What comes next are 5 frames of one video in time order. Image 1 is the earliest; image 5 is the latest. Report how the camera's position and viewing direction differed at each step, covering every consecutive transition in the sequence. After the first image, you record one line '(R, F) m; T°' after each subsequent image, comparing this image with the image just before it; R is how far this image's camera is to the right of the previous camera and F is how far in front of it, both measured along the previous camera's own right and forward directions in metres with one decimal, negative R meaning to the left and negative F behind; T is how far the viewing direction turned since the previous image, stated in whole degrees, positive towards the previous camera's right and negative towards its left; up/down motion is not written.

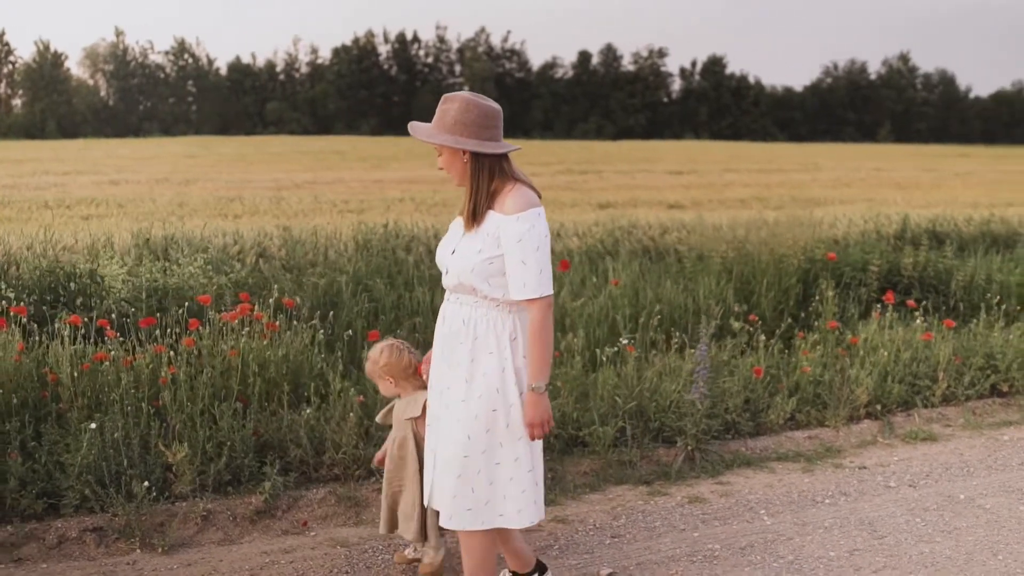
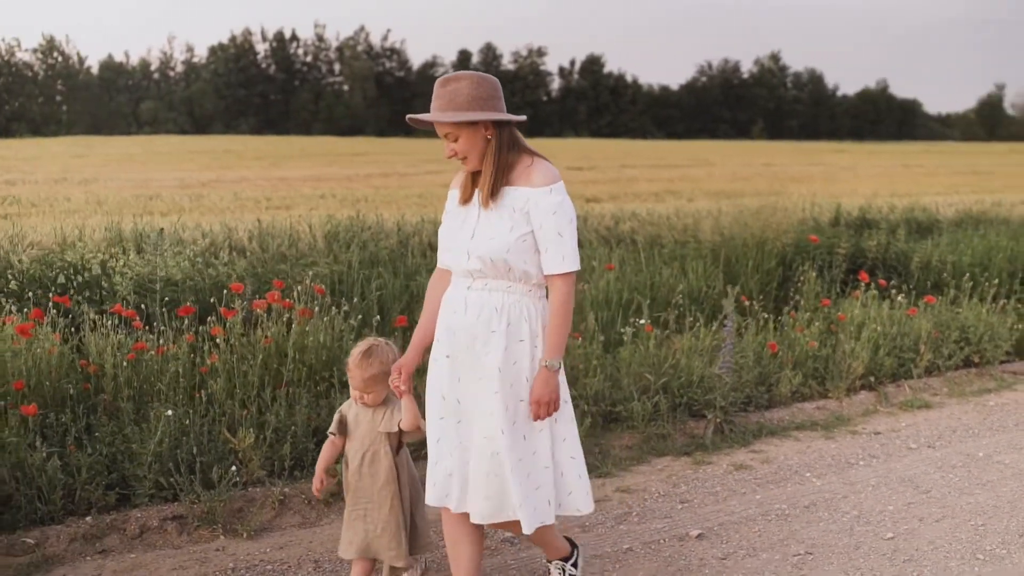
(-0.8, -0.1) m; +6°
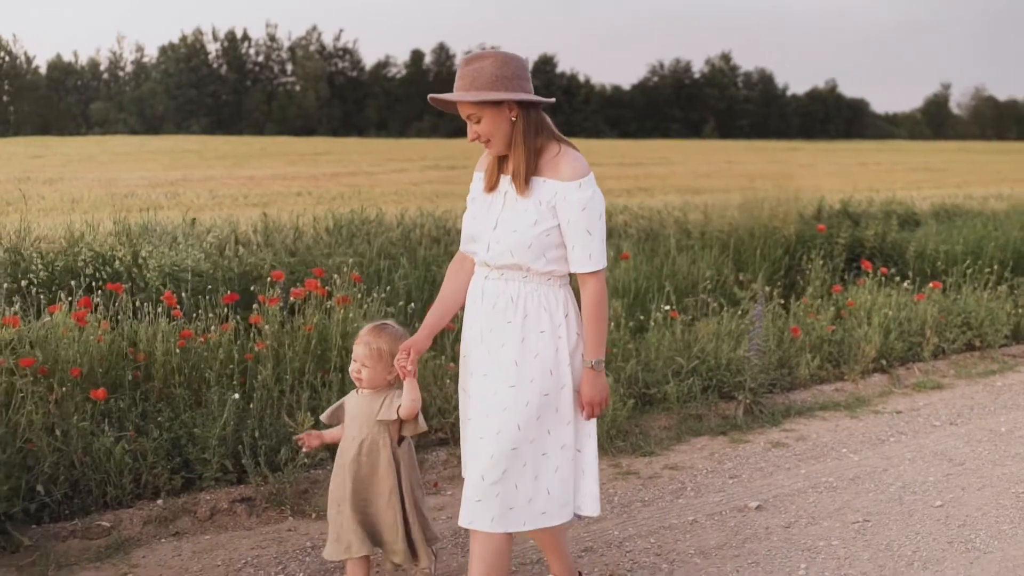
(-0.4, -0.1) m; +2°
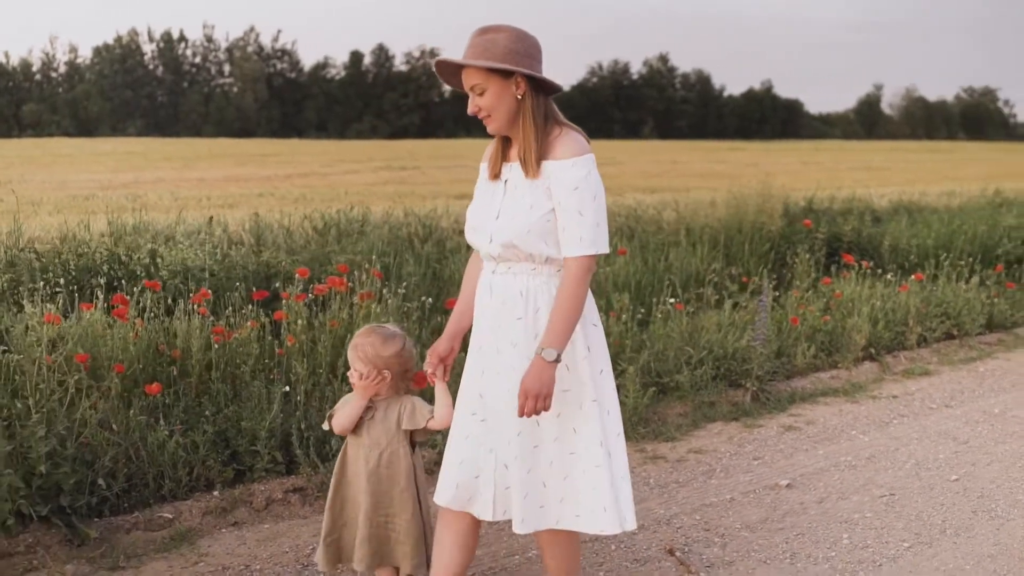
(-0.4, -0.2) m; +3°
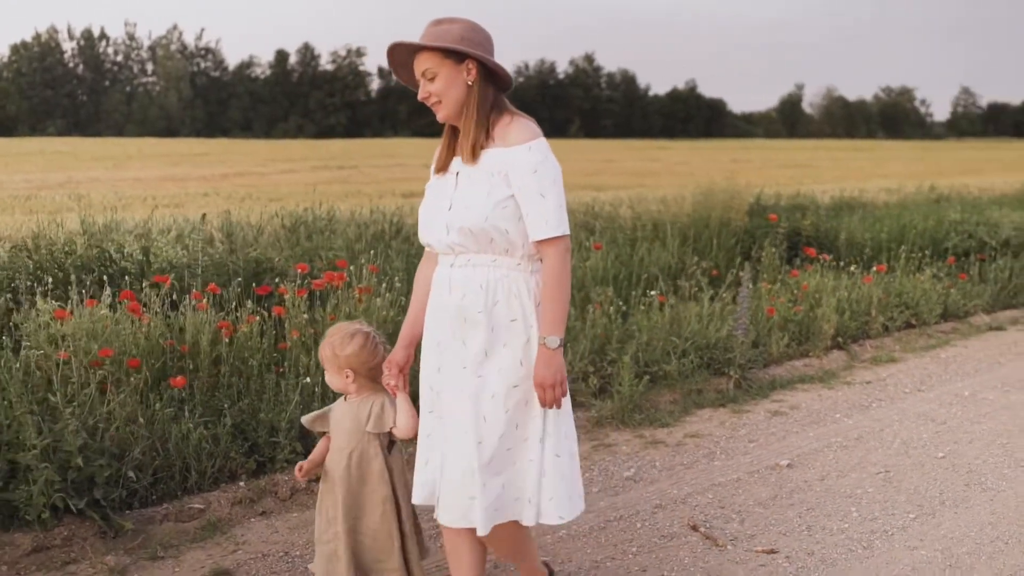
(-0.3, -0.1) m; +4°
